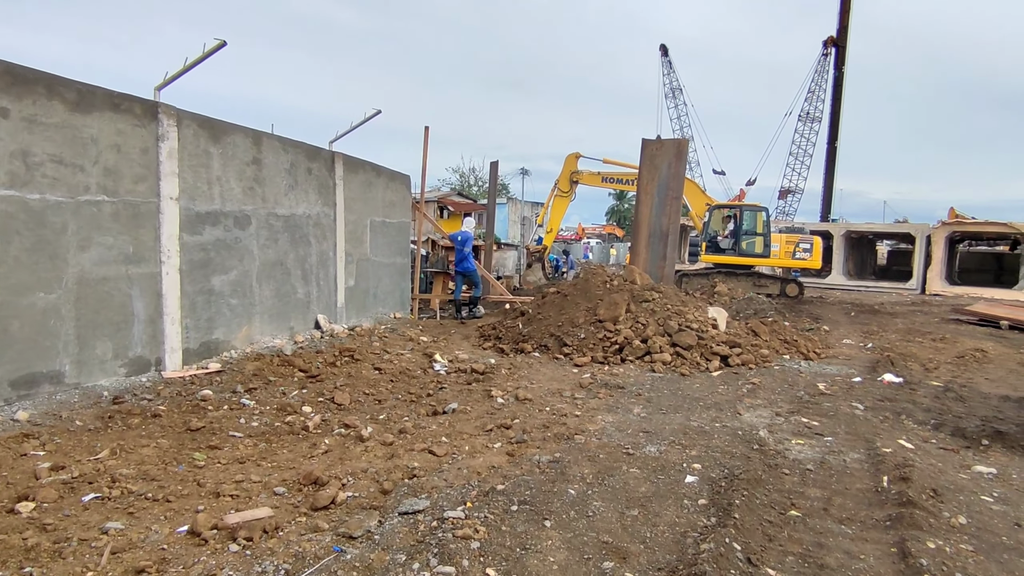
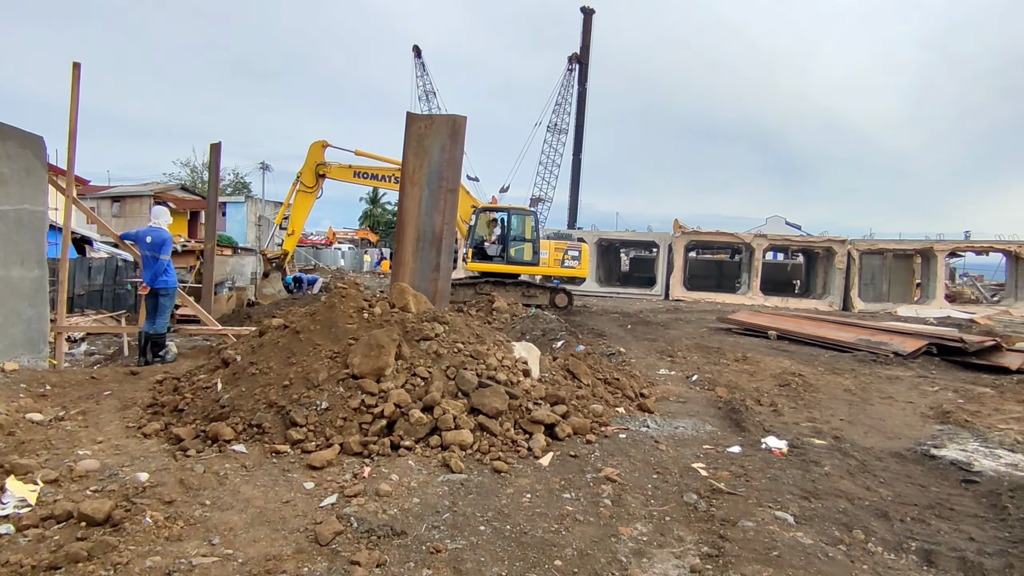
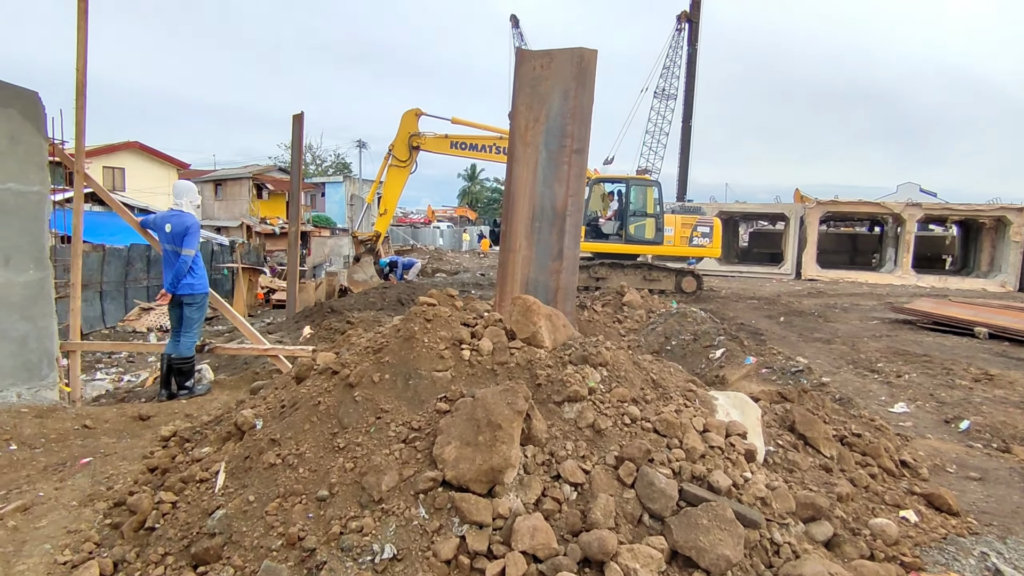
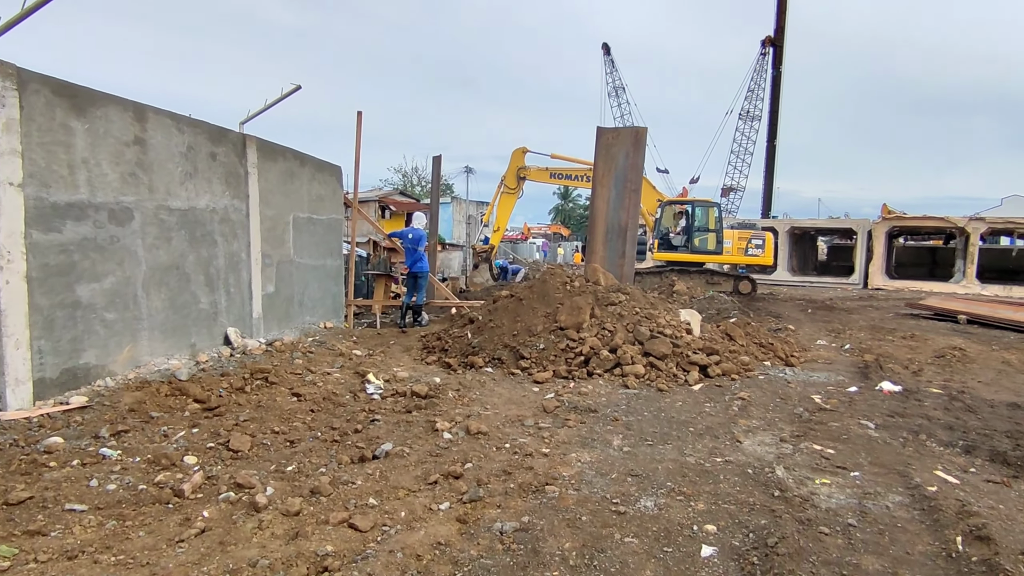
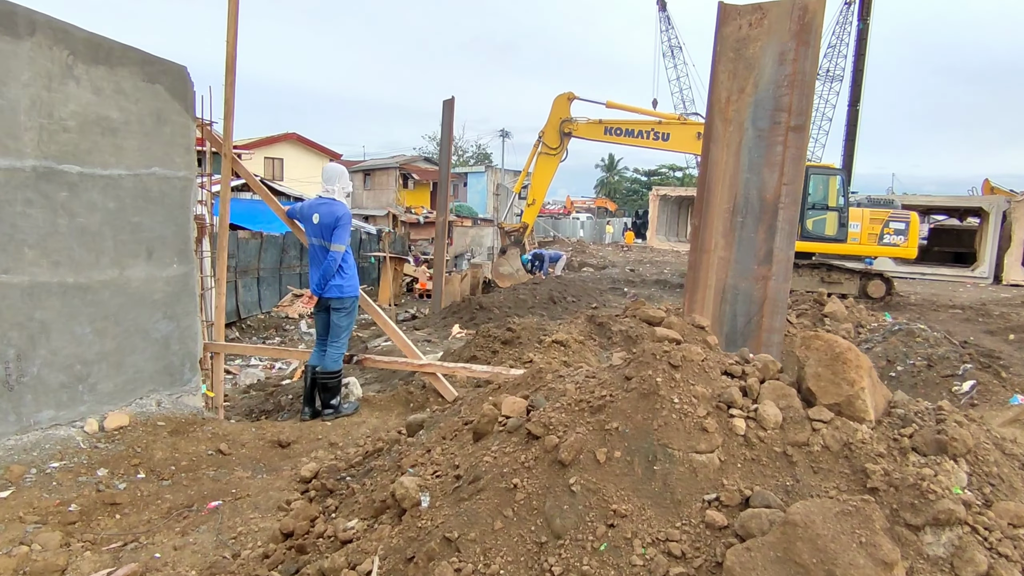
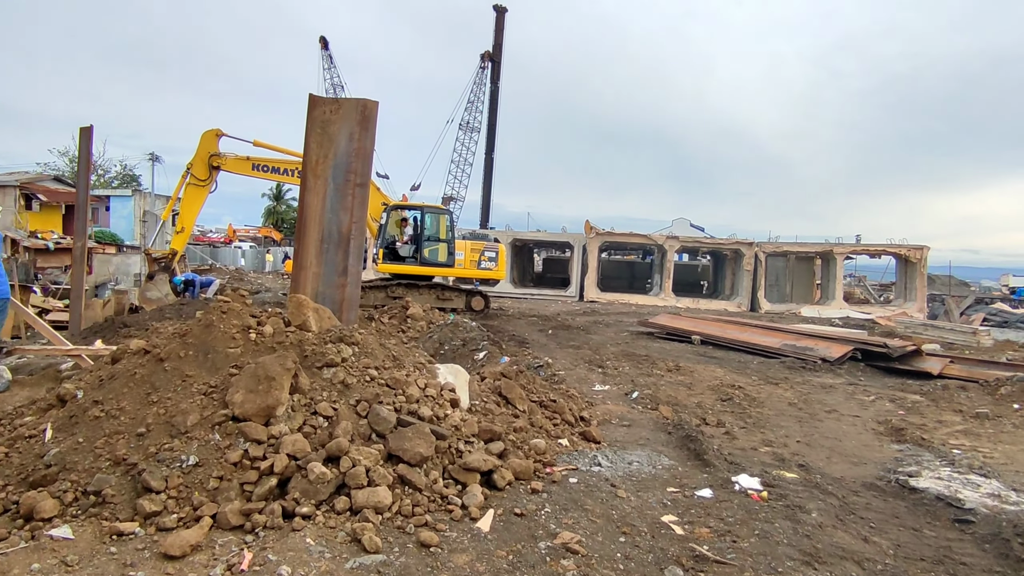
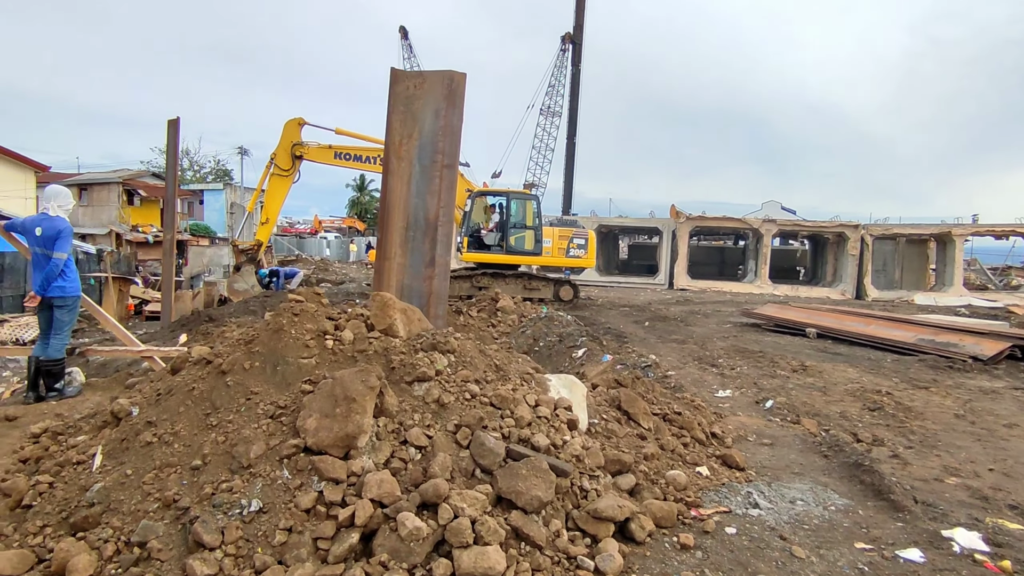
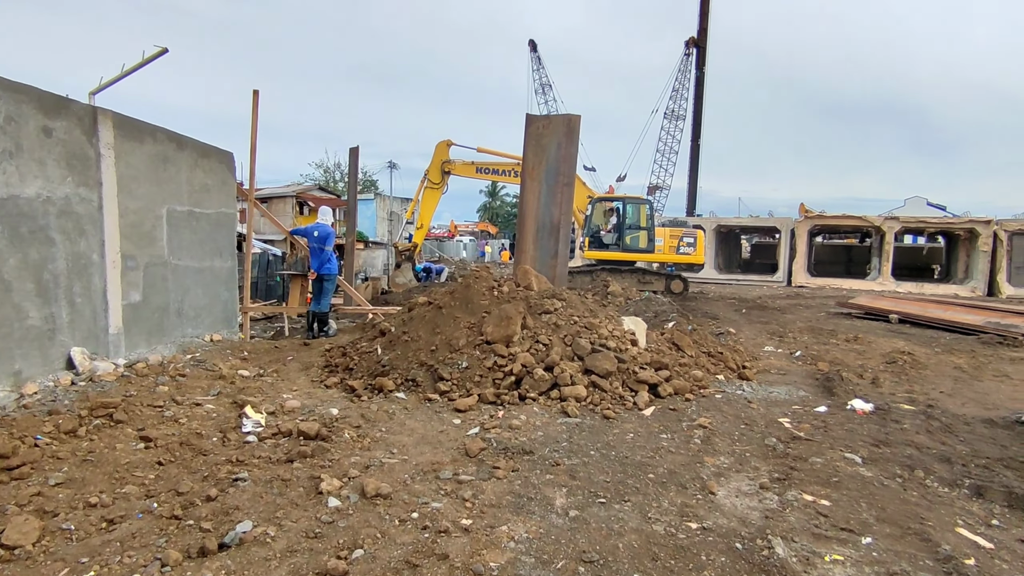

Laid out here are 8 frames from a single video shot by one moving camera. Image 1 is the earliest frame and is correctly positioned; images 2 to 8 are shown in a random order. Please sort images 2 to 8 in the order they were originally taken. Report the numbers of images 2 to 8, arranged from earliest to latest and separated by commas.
4, 8, 2, 6, 7, 3, 5
